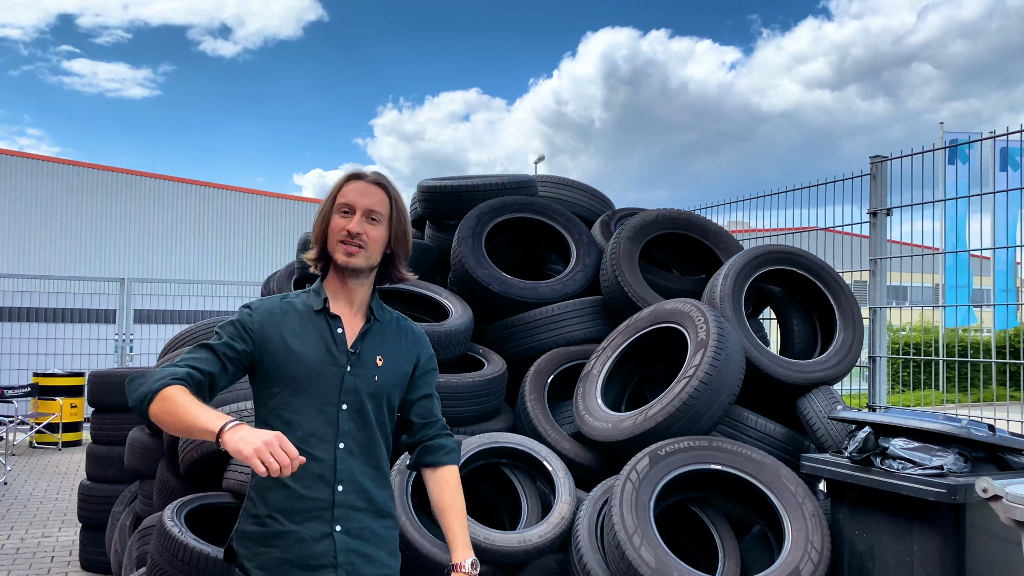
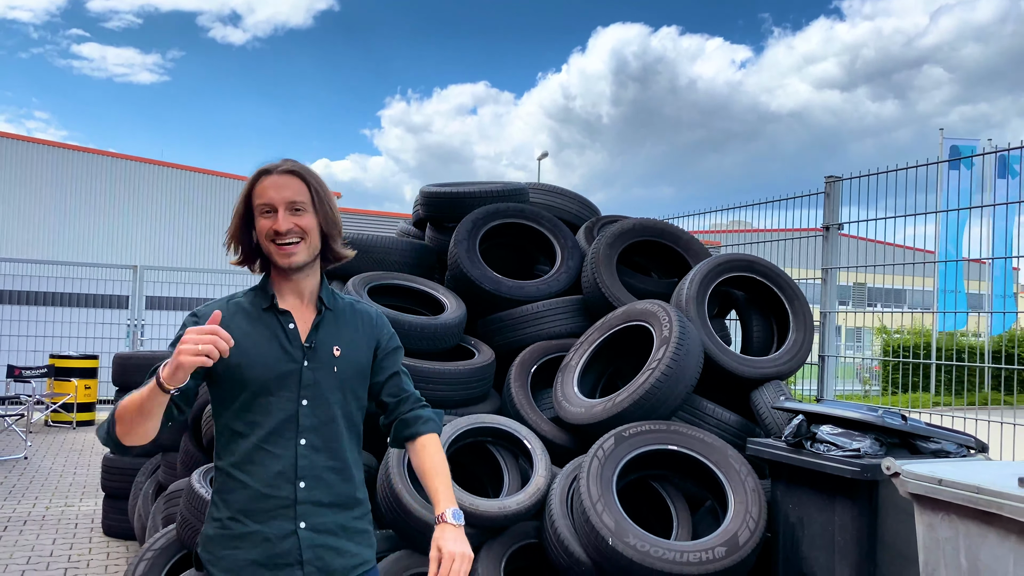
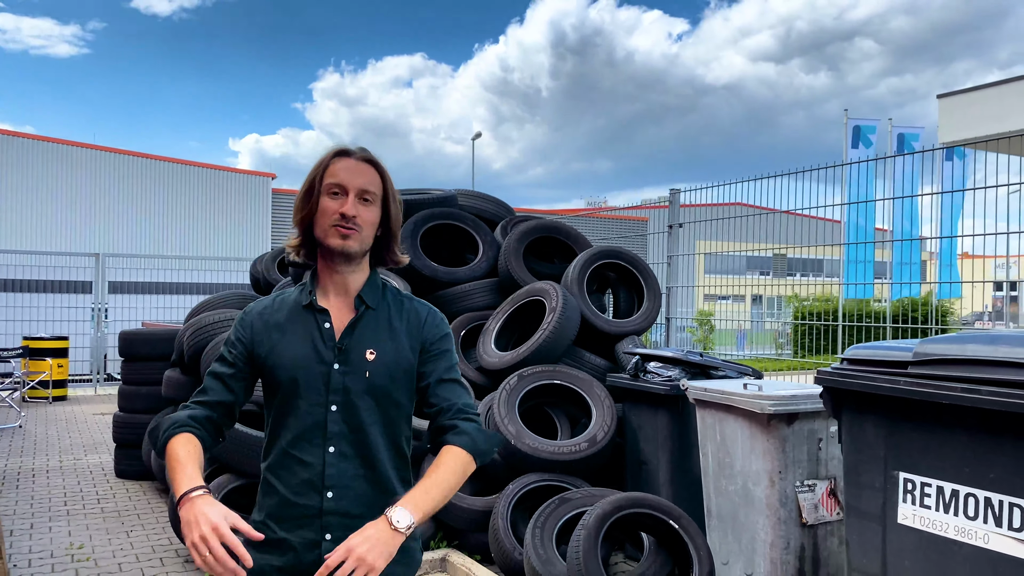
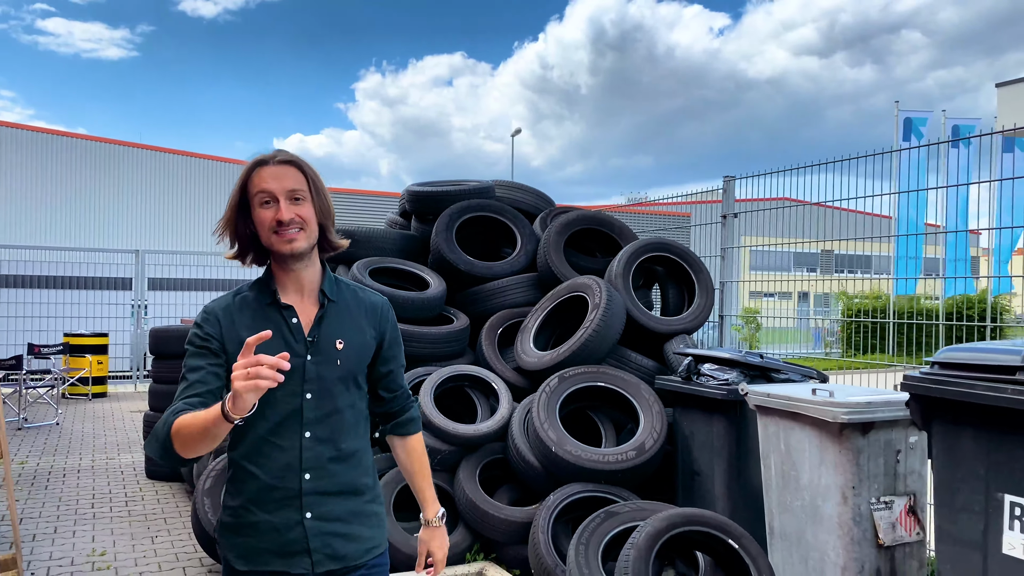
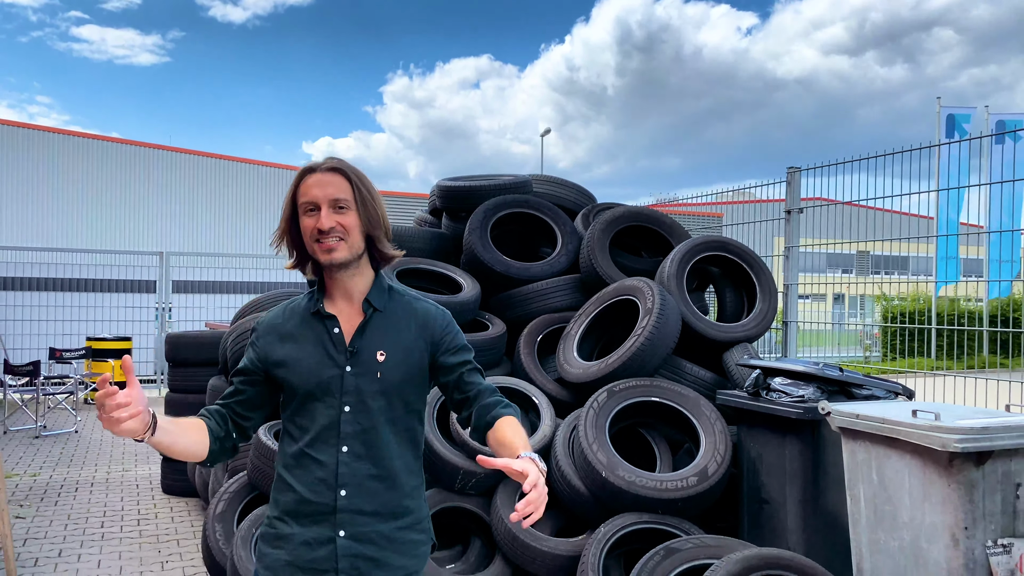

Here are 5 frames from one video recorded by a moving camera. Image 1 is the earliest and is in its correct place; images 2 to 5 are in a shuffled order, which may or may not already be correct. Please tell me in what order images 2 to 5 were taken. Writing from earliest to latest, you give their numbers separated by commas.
2, 5, 4, 3
